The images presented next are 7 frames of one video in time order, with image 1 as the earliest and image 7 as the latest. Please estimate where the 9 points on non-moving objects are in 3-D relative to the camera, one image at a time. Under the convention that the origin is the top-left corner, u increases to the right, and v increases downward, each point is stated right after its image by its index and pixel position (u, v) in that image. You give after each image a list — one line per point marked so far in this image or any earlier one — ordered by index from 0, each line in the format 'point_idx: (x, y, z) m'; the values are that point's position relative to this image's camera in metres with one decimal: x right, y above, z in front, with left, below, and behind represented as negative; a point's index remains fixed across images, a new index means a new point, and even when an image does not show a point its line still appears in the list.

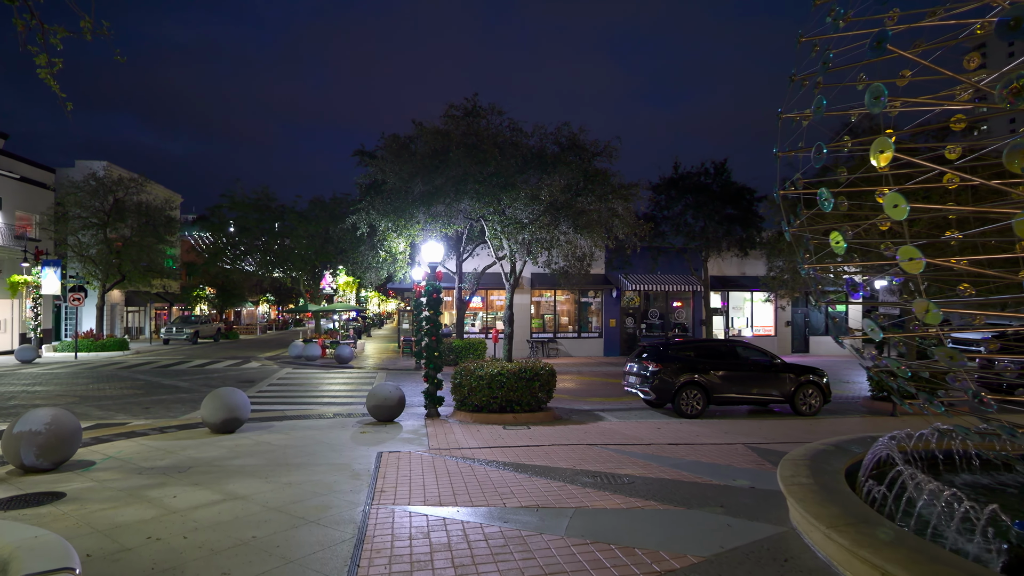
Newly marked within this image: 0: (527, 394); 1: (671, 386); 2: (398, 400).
0: (+0.4, -2.6, +13.8) m
1: (+4.2, -2.6, +15.1) m
2: (-2.7, -2.7, +13.5) m
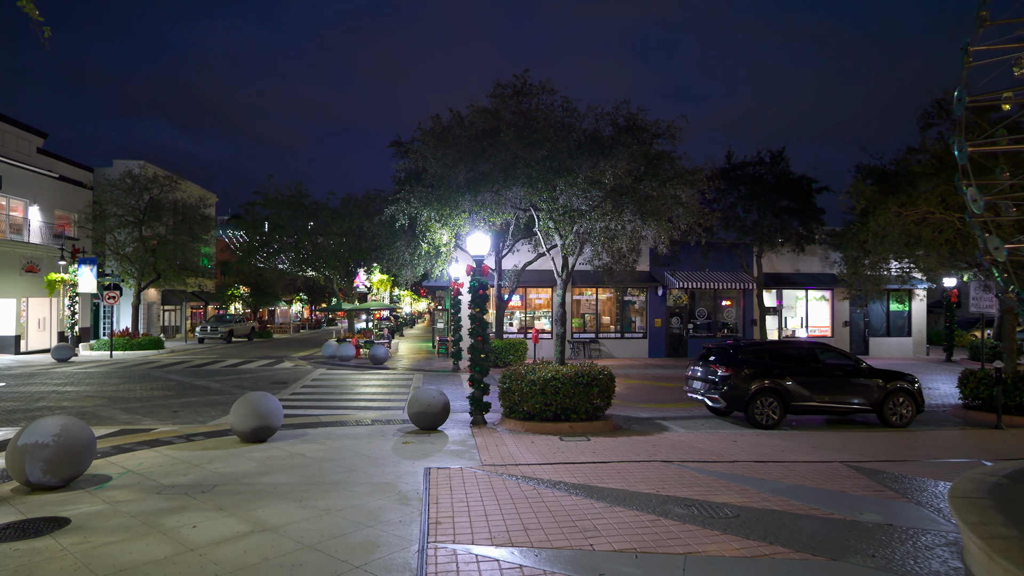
0: (+1.6, -2.5, +12.4) m
1: (+5.5, -2.5, +13.5) m
2: (-1.5, -2.6, +12.3) m
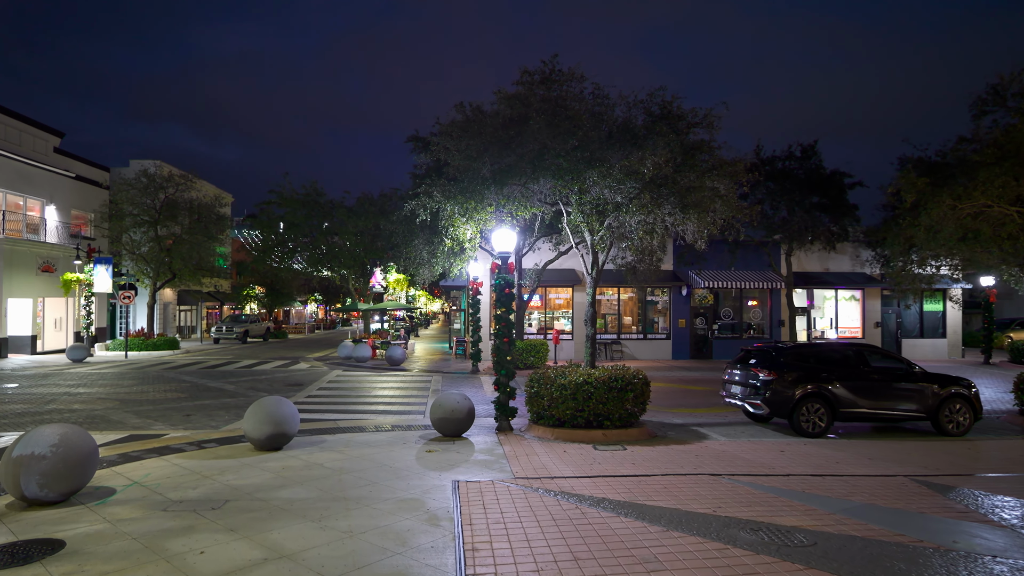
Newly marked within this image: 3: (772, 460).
0: (+2.2, -2.4, +11.6) m
1: (+6.1, -2.5, +12.7) m
2: (-0.9, -2.5, +11.6) m
3: (+4.6, -3.0, +10.0) m
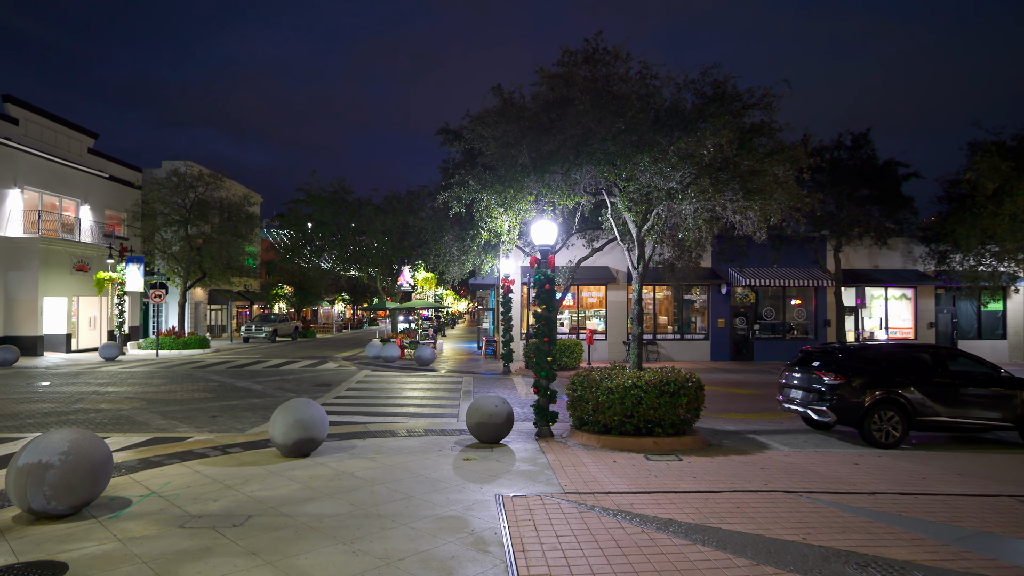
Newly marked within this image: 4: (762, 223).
0: (+3.0, -2.3, +10.7) m
1: (+6.9, -2.4, +11.5) m
2: (-0.1, -2.4, +10.8) m
3: (+5.3, -2.9, +9.0) m
4: (+4.8, +1.3, +10.9) m
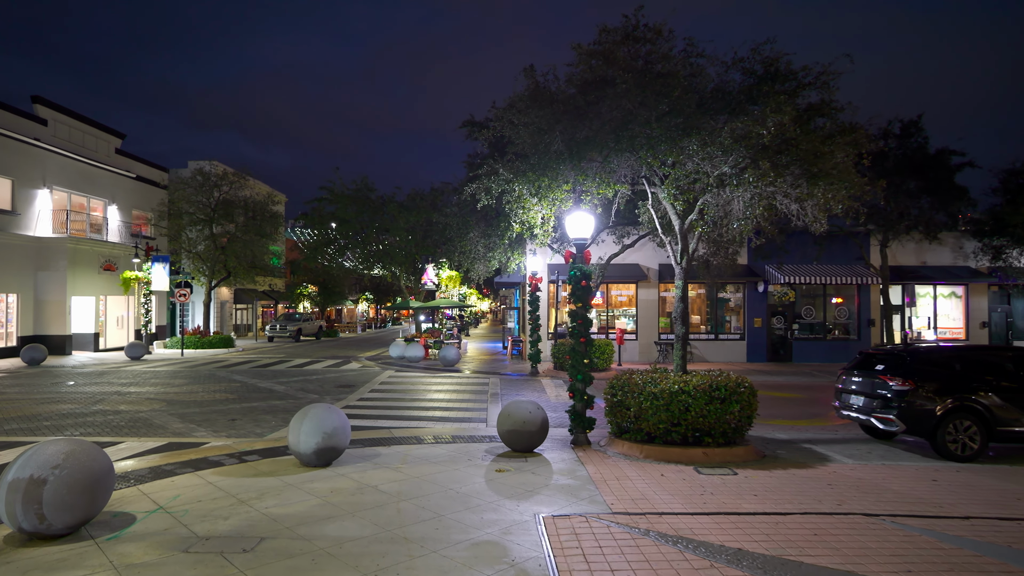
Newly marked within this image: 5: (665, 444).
0: (+3.6, -2.3, +9.7) m
1: (+7.6, -2.3, +10.4) m
2: (+0.5, -2.4, +9.9) m
3: (+5.9, -2.9, +8.0) m
4: (+5.4, +1.3, +9.9) m
5: (+2.7, -2.7, +10.0) m
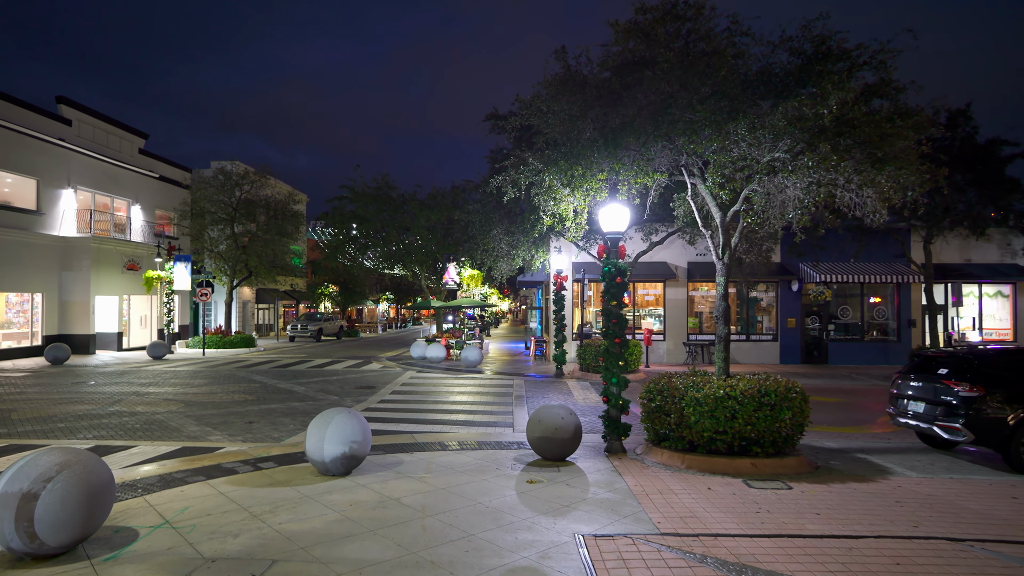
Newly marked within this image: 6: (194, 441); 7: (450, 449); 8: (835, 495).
0: (+4.1, -2.2, +8.9) m
1: (+8.1, -2.2, +9.5) m
2: (+1.0, -2.3, +9.3) m
3: (+6.3, -2.8, +7.1) m
4: (+5.9, +1.4, +9.1) m
5: (+3.2, -2.7, +9.2) m
6: (-5.8, -2.8, +10.4) m
7: (-1.1, -2.9, +10.3) m
8: (+4.5, -2.9, +7.9) m
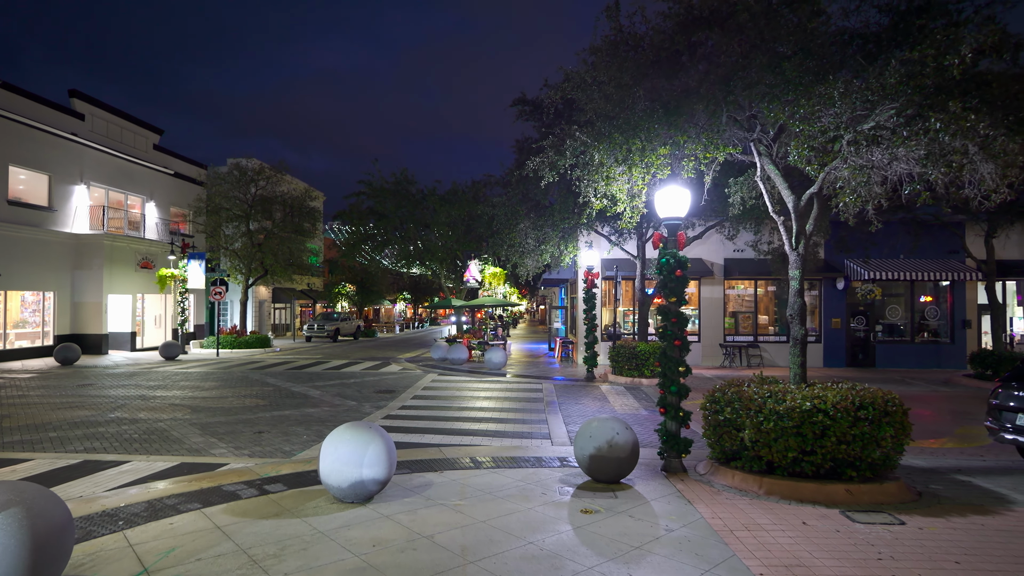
0: (+4.7, -2.1, +7.5) m
1: (+8.8, -2.1, +8.0) m
2: (+1.6, -2.2, +7.9) m
3: (+6.9, -2.7, +5.6) m
4: (+6.5, +1.5, +7.6) m
5: (+3.8, -2.6, +7.8) m
6: (-5.1, -2.7, +9.2) m
7: (-0.5, -2.8, +9.0) m
8: (+5.1, -2.8, +6.5) m
